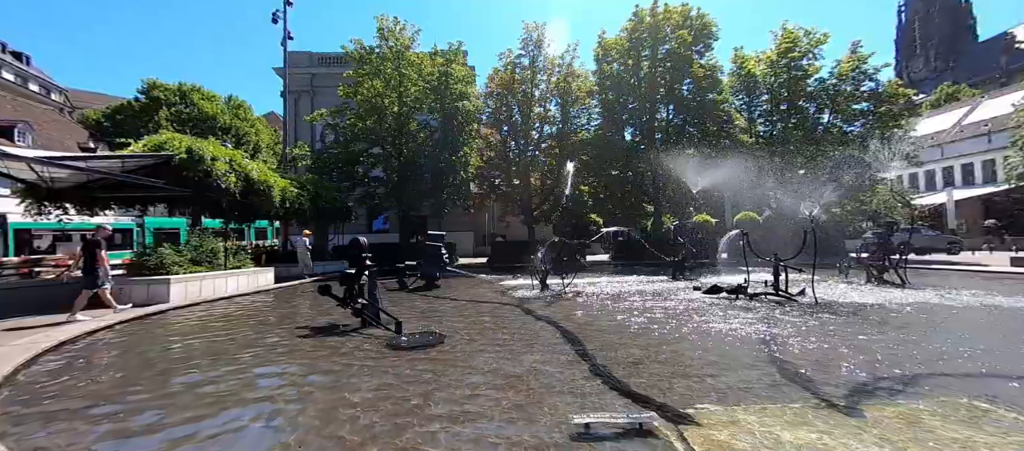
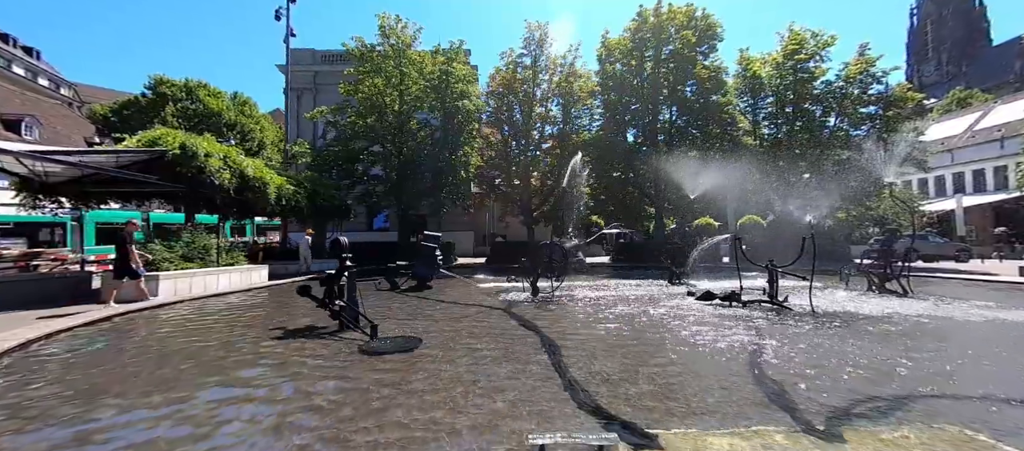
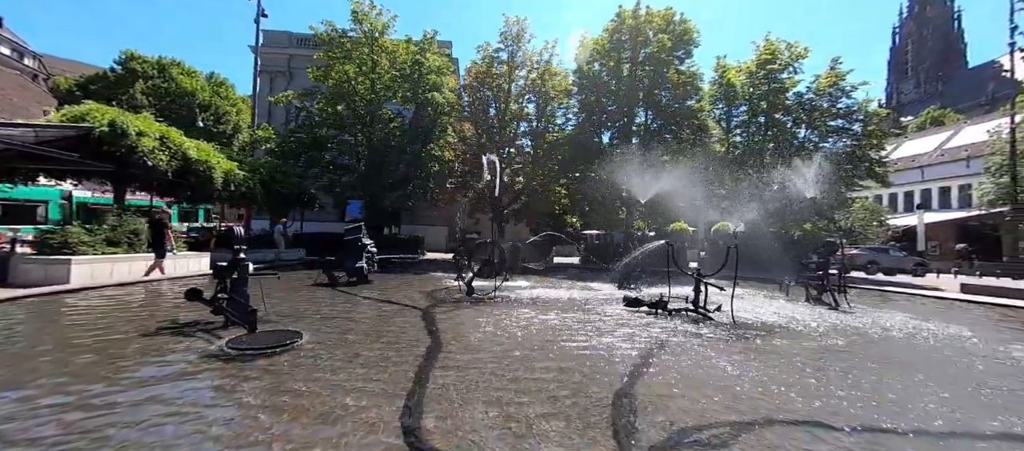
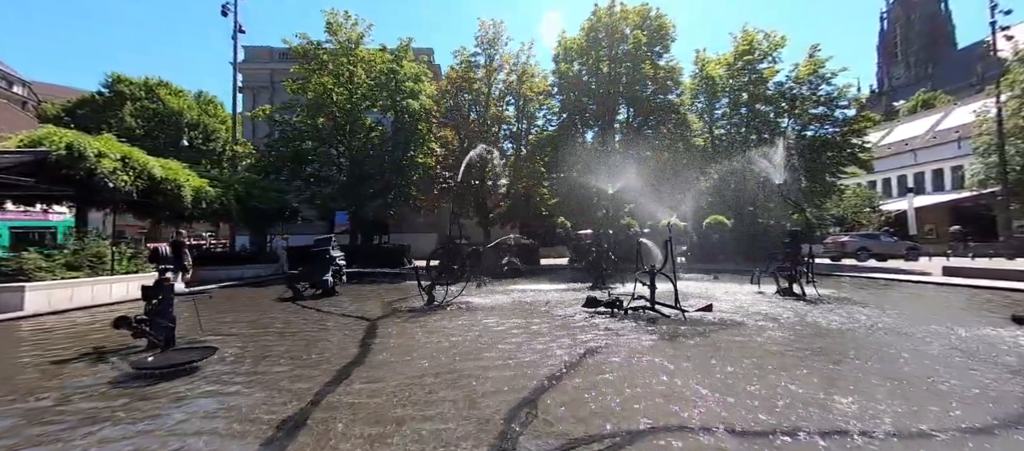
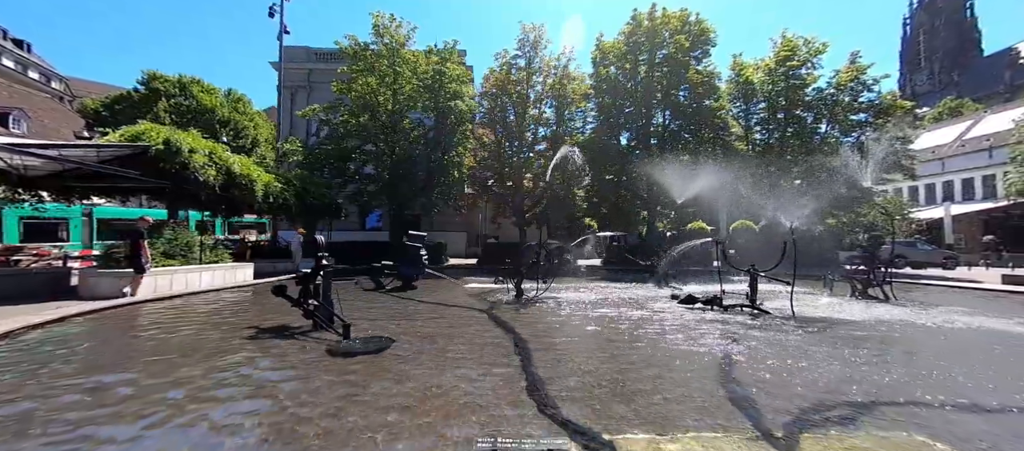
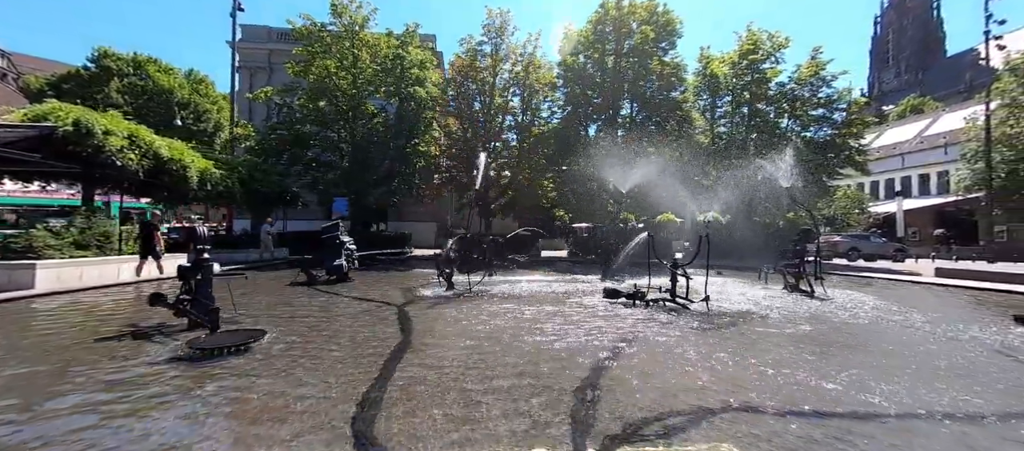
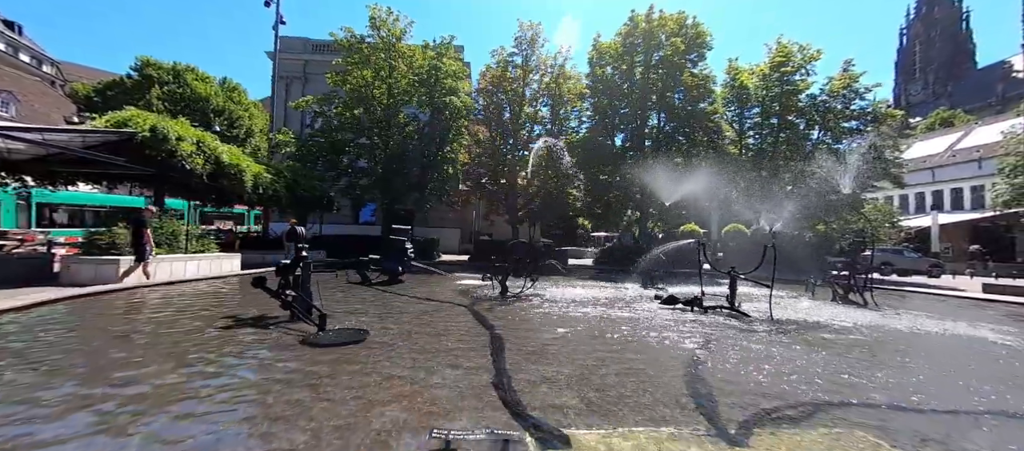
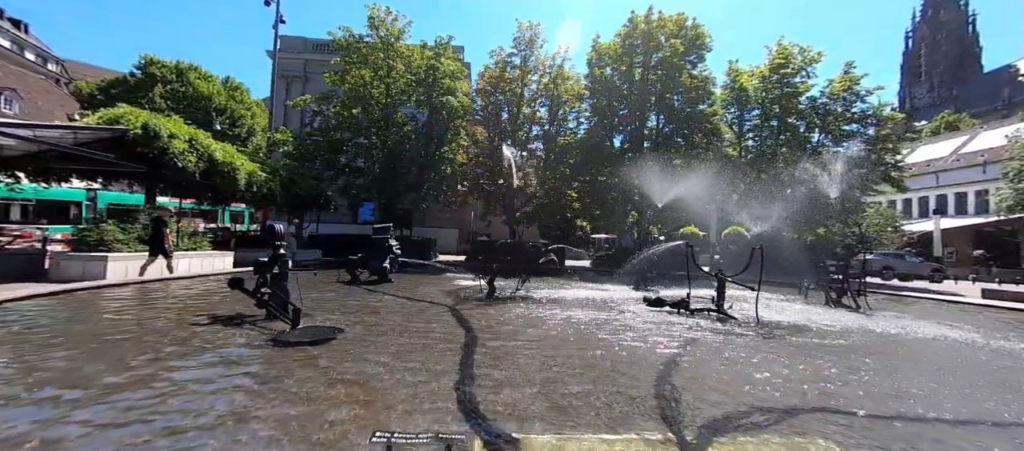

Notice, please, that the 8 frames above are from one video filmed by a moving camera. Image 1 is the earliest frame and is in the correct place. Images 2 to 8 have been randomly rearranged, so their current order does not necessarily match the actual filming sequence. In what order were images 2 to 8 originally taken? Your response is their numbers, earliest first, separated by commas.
2, 5, 7, 8, 3, 6, 4
